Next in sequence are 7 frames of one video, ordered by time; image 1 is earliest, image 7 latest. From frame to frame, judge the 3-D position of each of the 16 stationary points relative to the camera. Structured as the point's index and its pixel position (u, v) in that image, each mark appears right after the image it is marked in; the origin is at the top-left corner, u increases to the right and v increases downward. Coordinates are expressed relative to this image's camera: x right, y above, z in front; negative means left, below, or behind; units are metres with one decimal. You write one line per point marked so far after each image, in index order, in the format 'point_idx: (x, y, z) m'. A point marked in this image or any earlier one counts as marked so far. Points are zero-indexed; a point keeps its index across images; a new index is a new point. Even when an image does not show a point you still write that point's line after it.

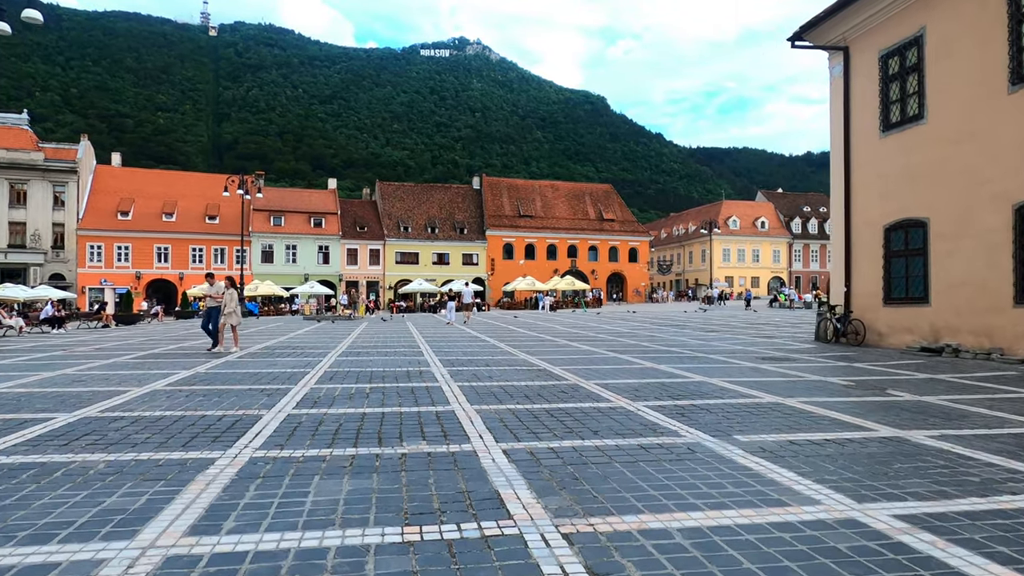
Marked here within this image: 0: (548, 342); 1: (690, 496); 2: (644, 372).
0: (+1.0, -1.4, +17.2) m
1: (+1.1, -1.3, +4.0) m
2: (+2.1, -1.3, +10.3) m
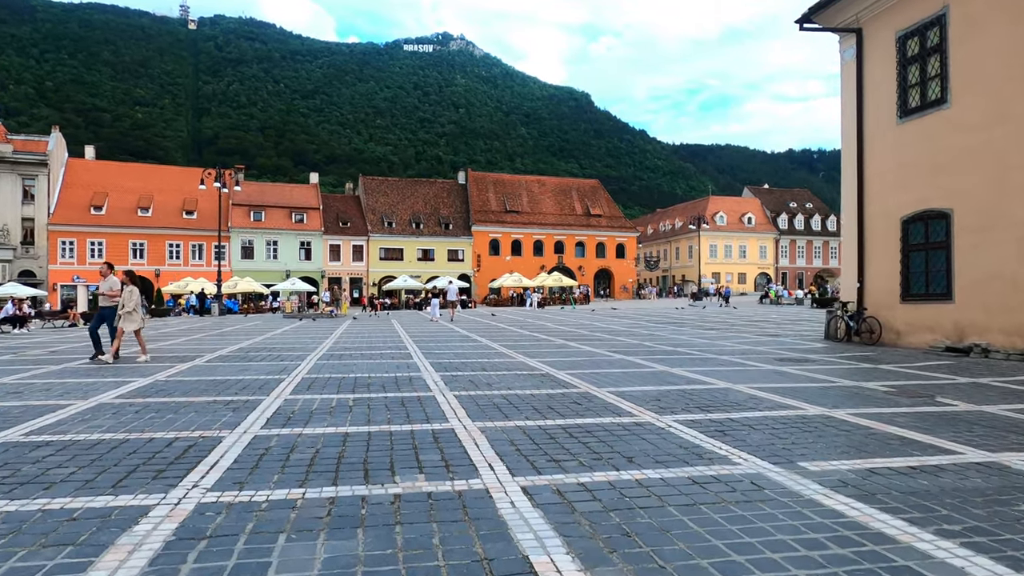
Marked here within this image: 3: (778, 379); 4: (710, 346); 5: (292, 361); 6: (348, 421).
0: (+0.8, -1.3, +16.2) m
1: (+1.2, -1.2, +3.0) m
2: (+2.1, -1.3, +9.3) m
3: (+3.8, -1.3, +9.4) m
4: (+4.5, -1.3, +14.9) m
5: (-3.7, -1.2, +11.2) m
6: (-1.5, -1.2, +6.1) m
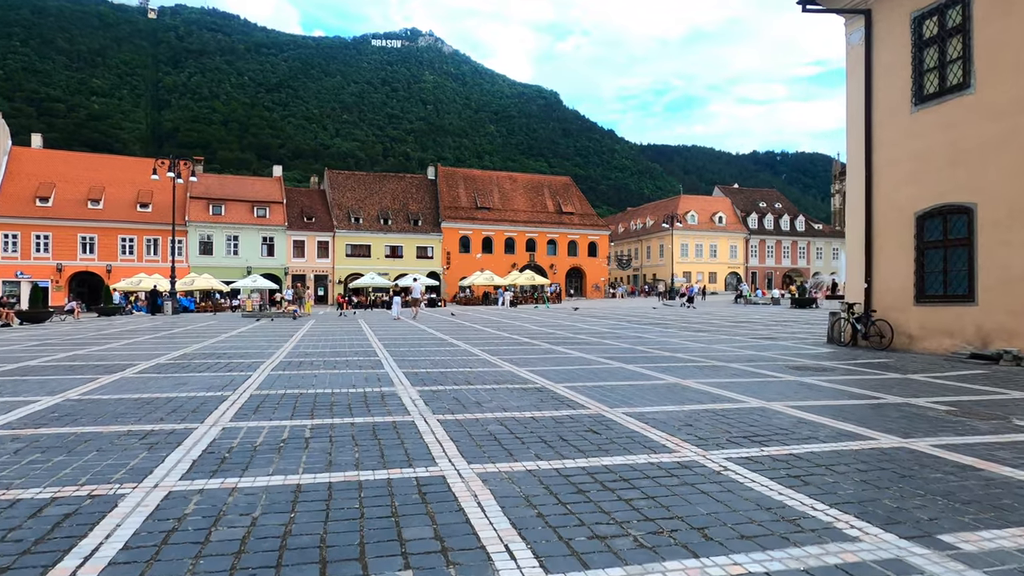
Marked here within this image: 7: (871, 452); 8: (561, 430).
0: (+0.4, -1.3, +14.8) m
1: (+1.4, -1.2, +1.6) m
2: (+2.0, -1.3, +7.9) m
3: (+3.7, -1.3, +8.1) m
4: (+4.1, -1.3, +13.7) m
5: (-3.9, -1.2, +9.6) m
6: (-1.4, -1.2, +4.6) m
7: (+2.8, -1.3, +5.1) m
8: (+0.4, -1.2, +5.8) m
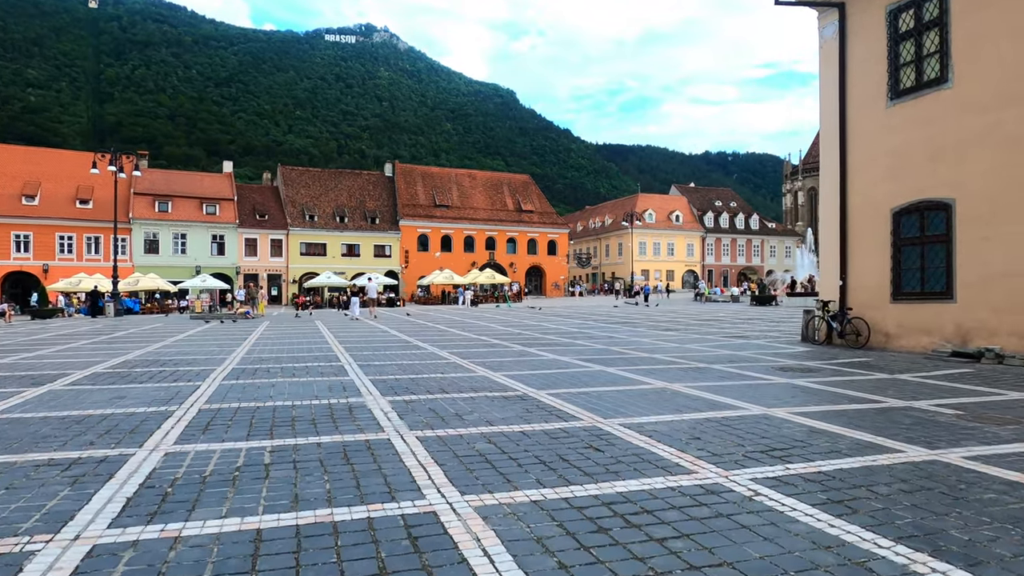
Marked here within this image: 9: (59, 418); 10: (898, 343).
0: (-0.3, -1.3, +14.1) m
1: (+1.6, -1.2, +1.0) m
2: (+1.8, -1.2, +7.4) m
3: (+3.4, -1.3, +7.7) m
4: (+3.5, -1.3, +13.2) m
5: (-4.2, -1.2, +8.7) m
6: (-1.4, -1.2, +3.8) m
7: (+2.7, -1.2, +4.6) m
8: (+0.3, -1.2, +5.1) m
9: (-4.2, -1.2, +6.2) m
10: (+7.4, -1.1, +12.8) m
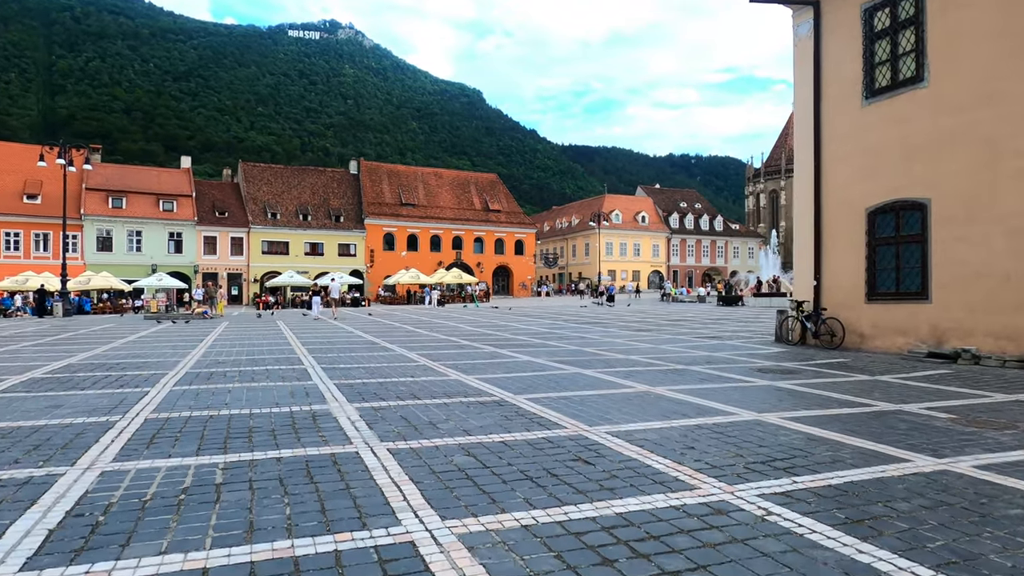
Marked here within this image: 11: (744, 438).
0: (-0.9, -1.3, +13.6) m
1: (+1.7, -1.2, +0.7) m
2: (+1.5, -1.2, +7.0) m
3: (+3.2, -1.3, +7.4) m
4: (+3.0, -1.3, +13.0) m
5: (-4.5, -1.2, +8.0) m
6: (-1.5, -1.2, +3.3) m
7: (+2.6, -1.2, +4.3) m
8: (+0.2, -1.2, +4.7) m
9: (-4.4, -1.2, +5.6) m
10: (+6.9, -1.1, +12.7) m
11: (+1.9, -1.2, +5.5) m
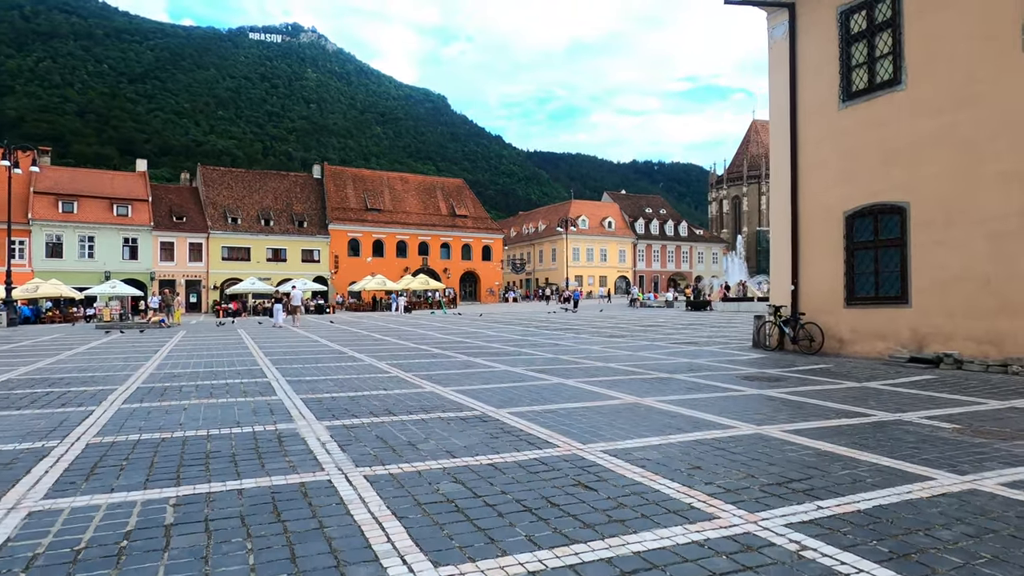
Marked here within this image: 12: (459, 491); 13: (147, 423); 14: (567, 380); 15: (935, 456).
0: (-1.4, -1.4, +13.1) m
1: (+1.9, -1.2, +0.3) m
2: (+1.4, -1.3, +6.6) m
3: (+3.0, -1.3, +7.1) m
4: (+2.5, -1.4, +12.6) m
5: (-4.7, -1.3, +7.3) m
6: (-1.5, -1.2, +2.7) m
7: (+2.6, -1.3, +4.0) m
8: (+0.2, -1.3, +4.2) m
9: (-4.5, -1.3, +4.8) m
10: (+6.4, -1.1, +12.6) m
11: (+1.8, -1.3, +5.1) m
12: (-0.3, -1.3, +4.1) m
13: (-3.5, -1.3, +6.3) m
14: (+0.8, -1.3, +9.6) m
15: (+3.2, -1.3, +5.1) m
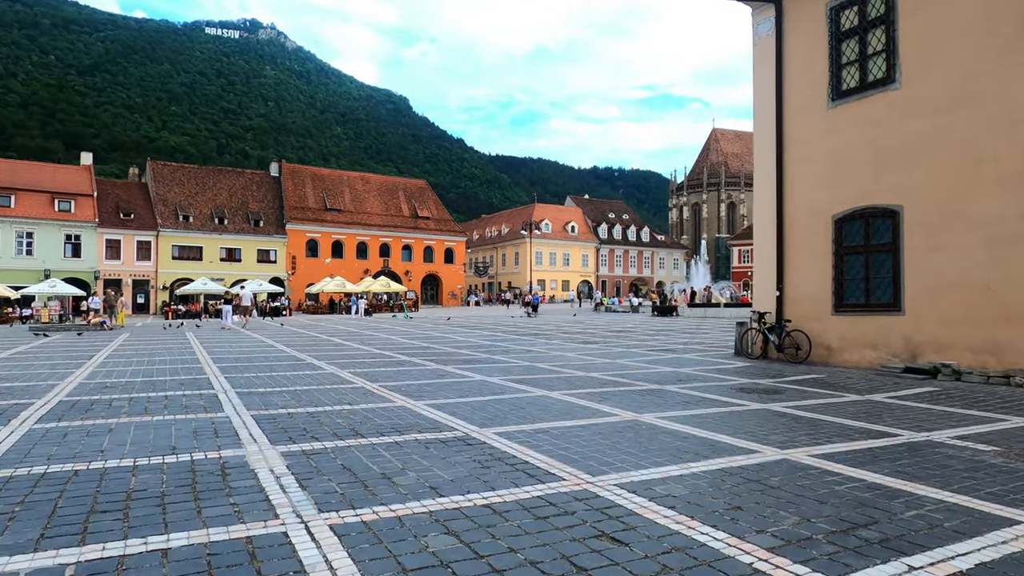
0: (-1.9, -1.4, +12.1) m
1: (+2.2, -1.2, -0.5) m
2: (+1.3, -1.3, +5.8) m
3: (+2.9, -1.4, +6.4) m
4: (+2.0, -1.5, +11.9) m
5: (-4.9, -1.3, +6.1) m
6: (-1.3, -1.2, +1.7) m
7: (+2.6, -1.3, +3.2) m
8: (+0.2, -1.3, +3.3) m
9: (-4.5, -1.2, +3.7) m
10: (+6.0, -1.3, +12.1) m
11: (+1.8, -1.3, +4.3) m
12: (-0.3, -1.3, +3.2) m
13: (-3.5, -1.3, +5.2) m
14: (+0.5, -1.4, +8.7) m
15: (+3.2, -1.3, +4.4) m
